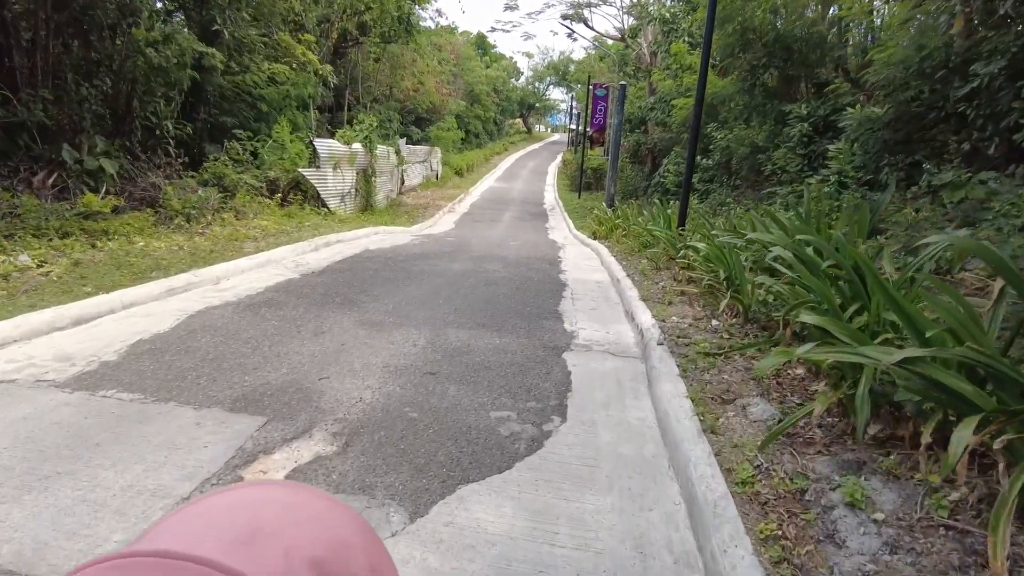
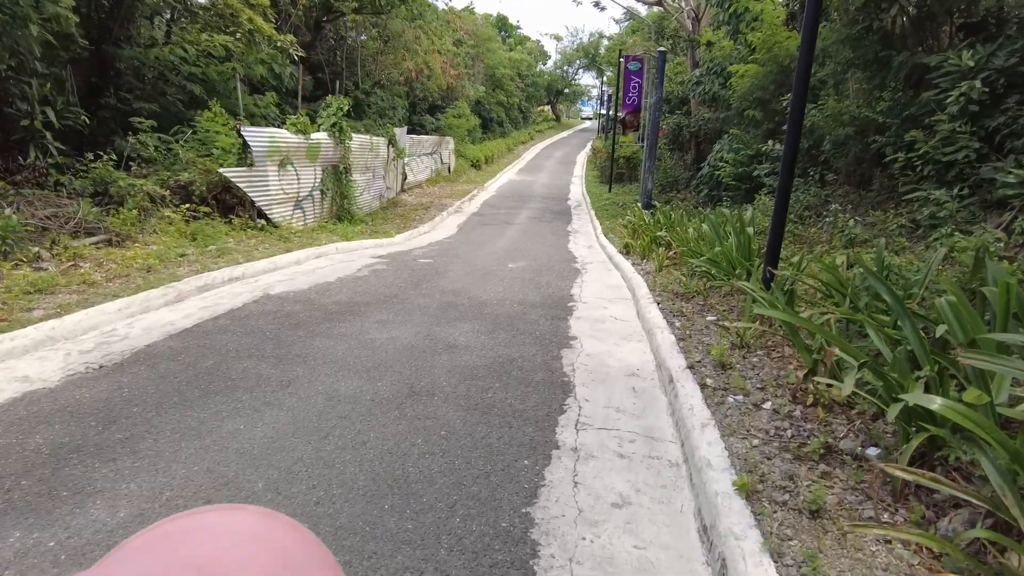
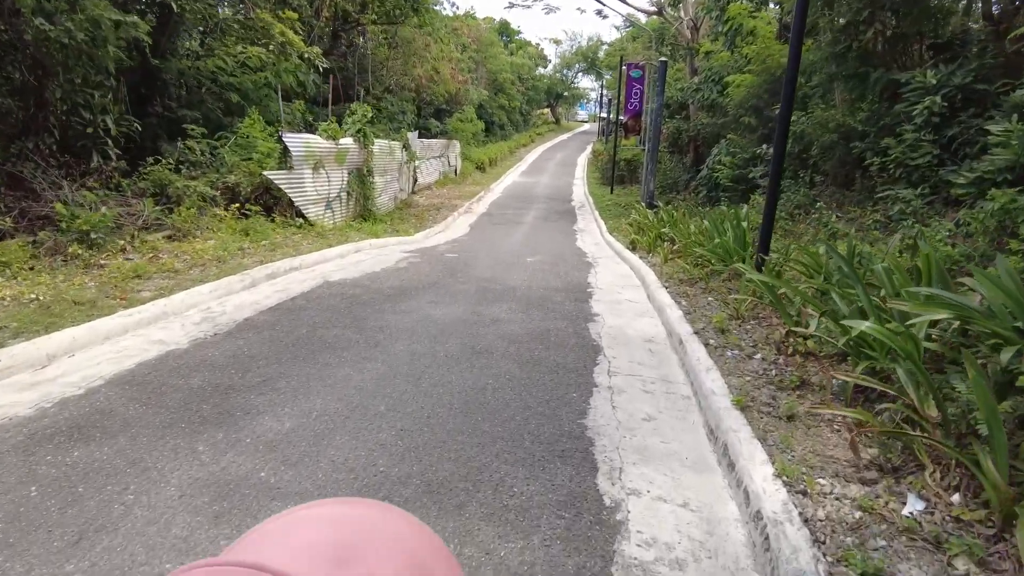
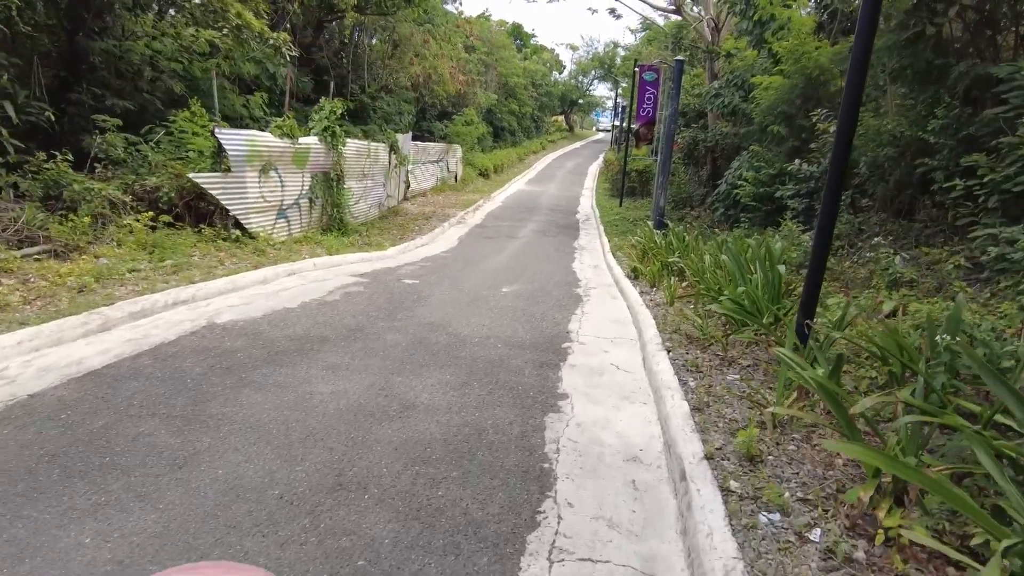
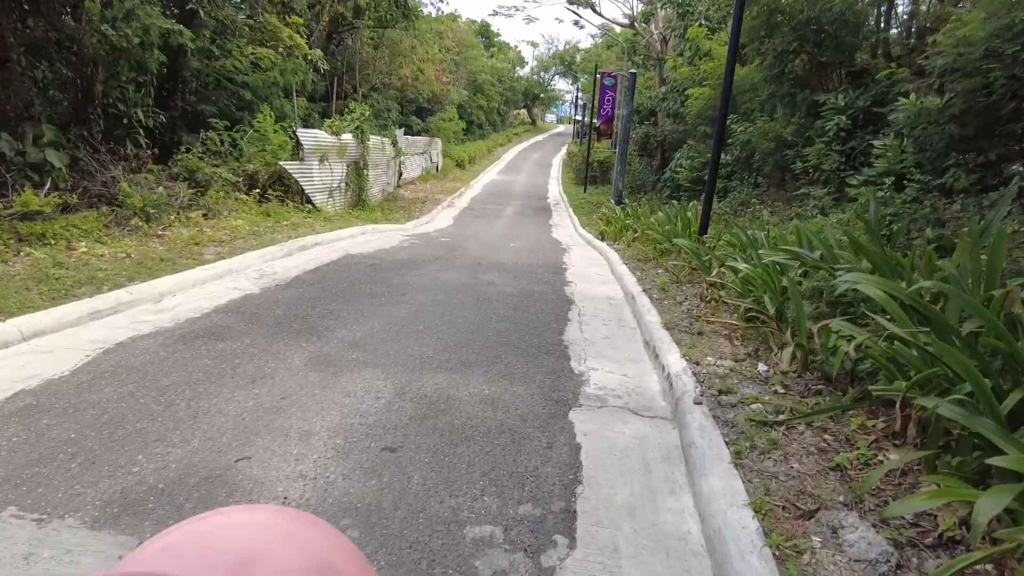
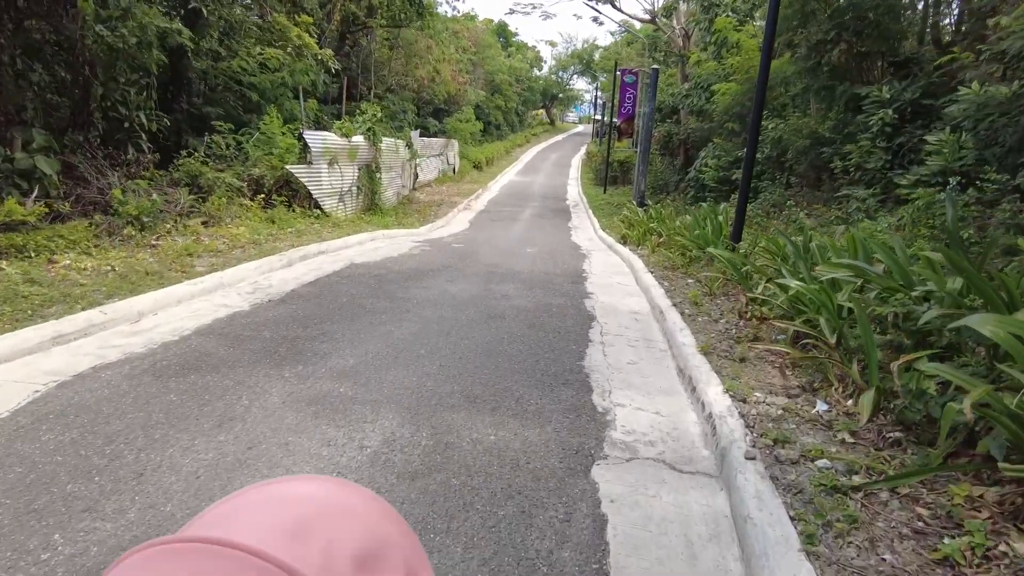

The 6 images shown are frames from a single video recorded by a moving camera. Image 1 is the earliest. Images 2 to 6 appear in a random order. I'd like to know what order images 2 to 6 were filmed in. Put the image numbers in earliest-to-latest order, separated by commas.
5, 6, 3, 2, 4
